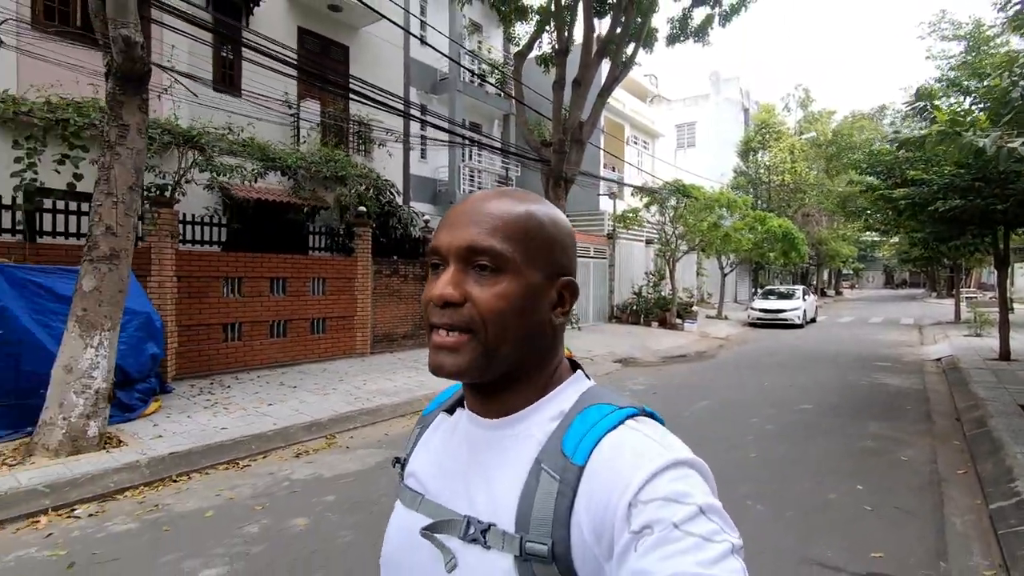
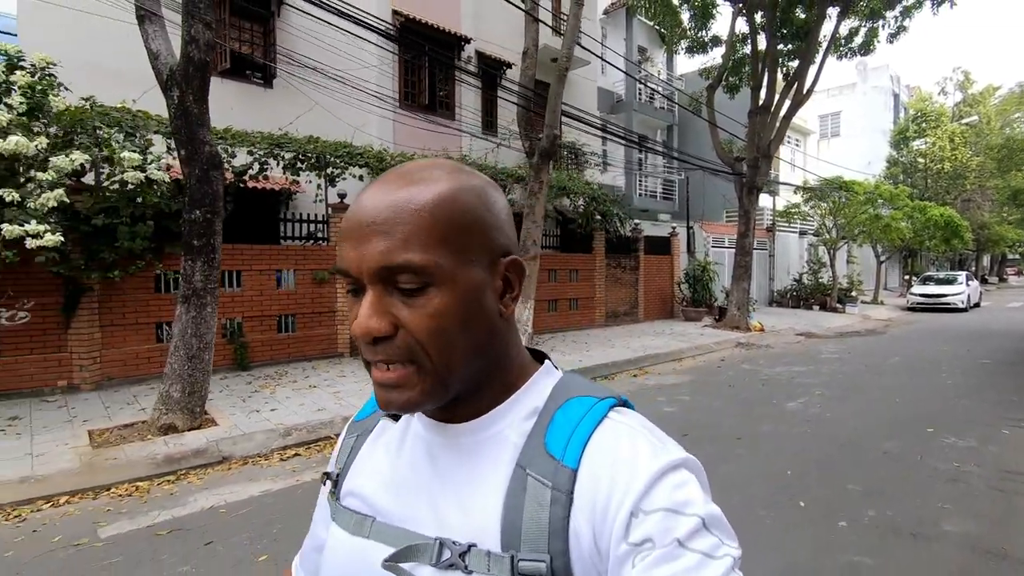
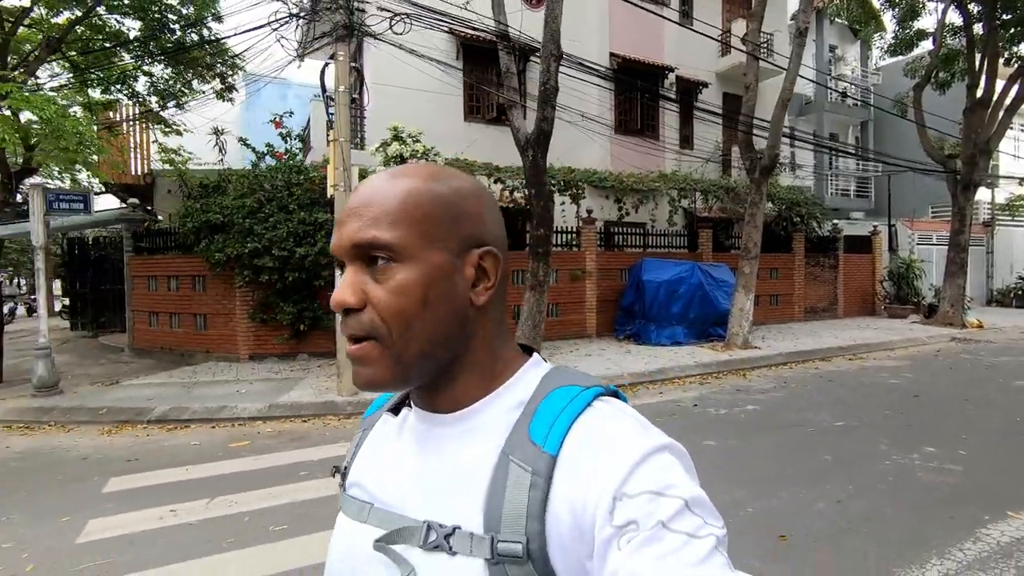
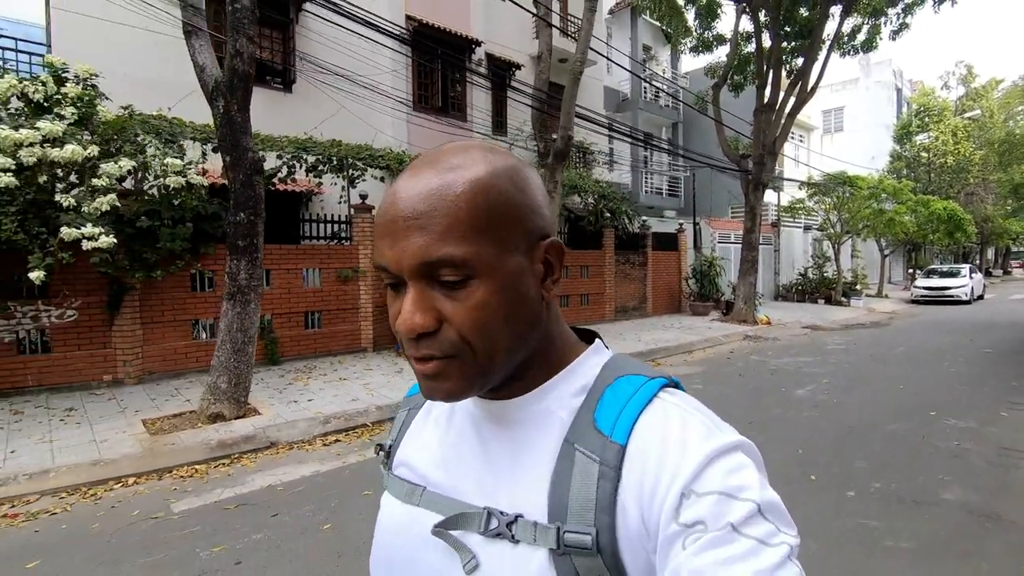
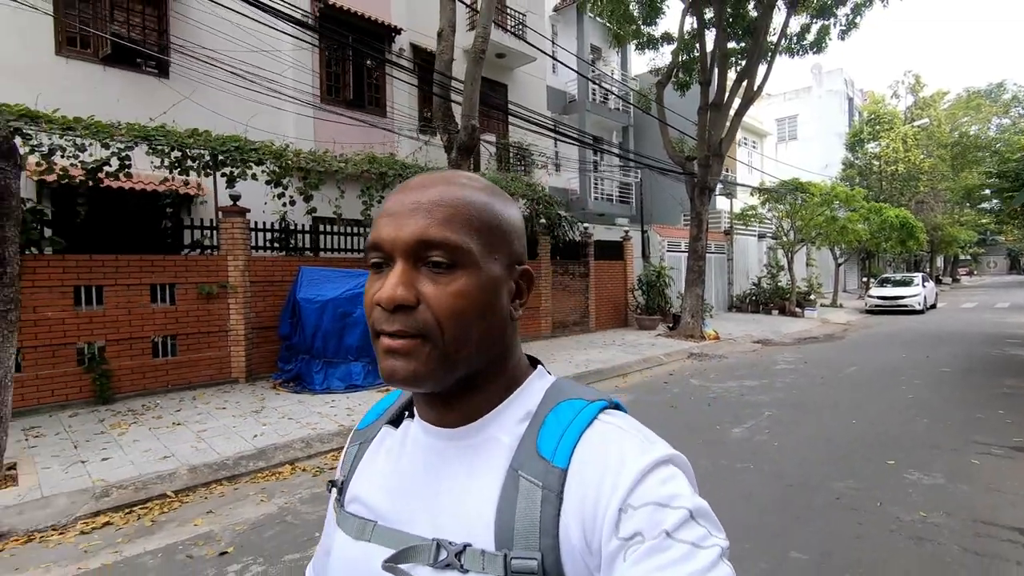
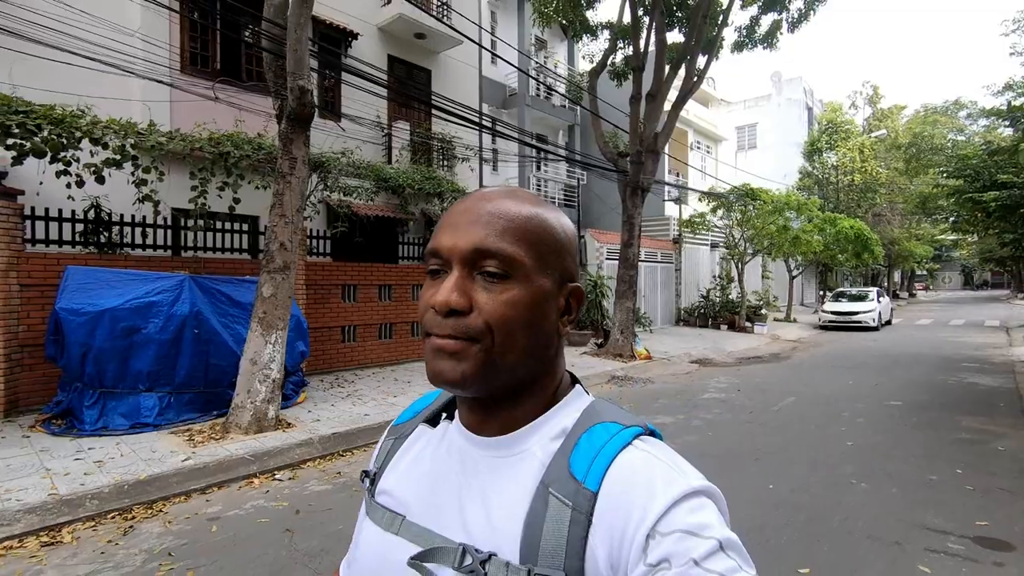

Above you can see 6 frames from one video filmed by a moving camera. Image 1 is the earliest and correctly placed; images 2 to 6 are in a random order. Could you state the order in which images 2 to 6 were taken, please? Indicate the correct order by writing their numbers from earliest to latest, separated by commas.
6, 5, 2, 4, 3
